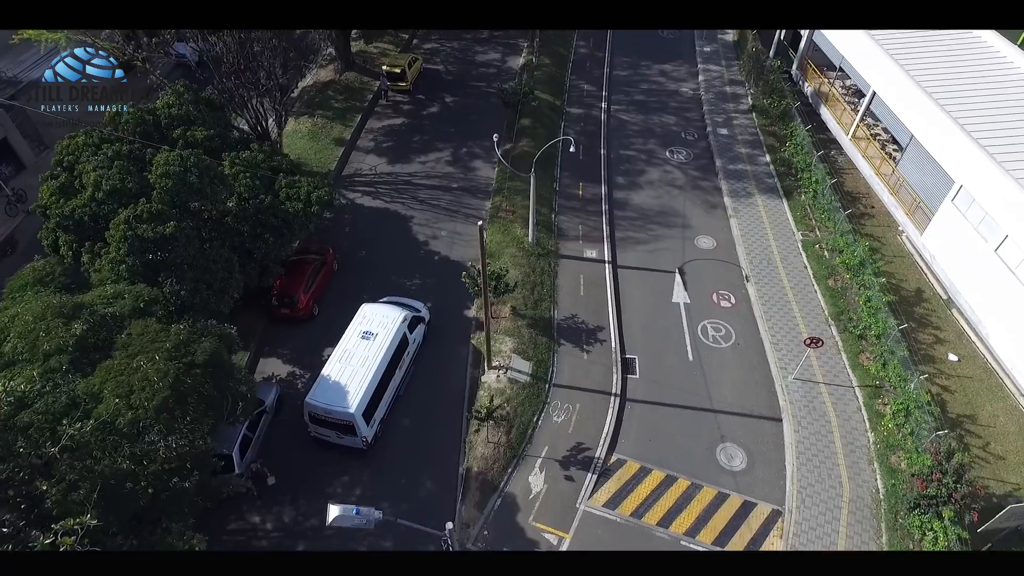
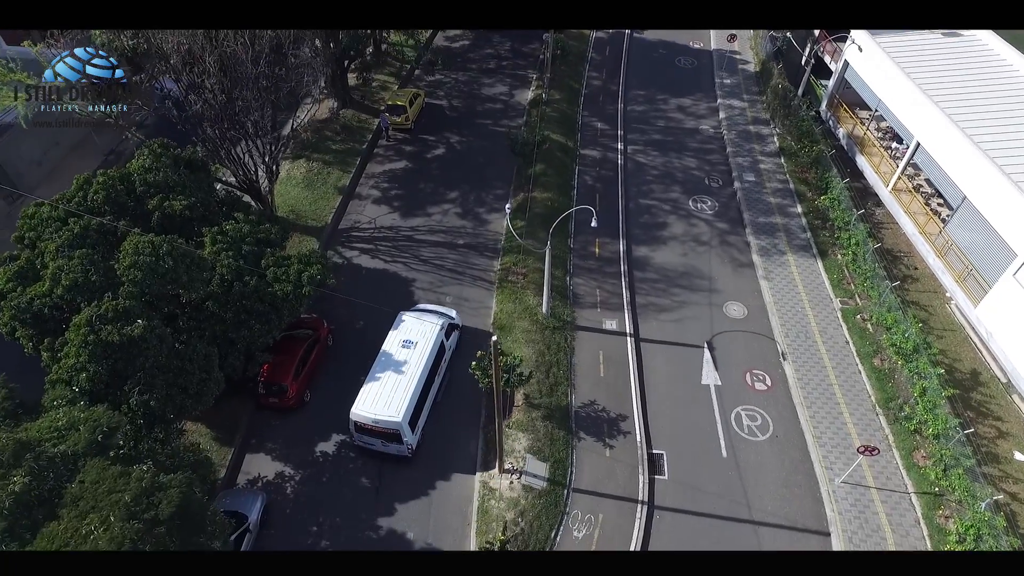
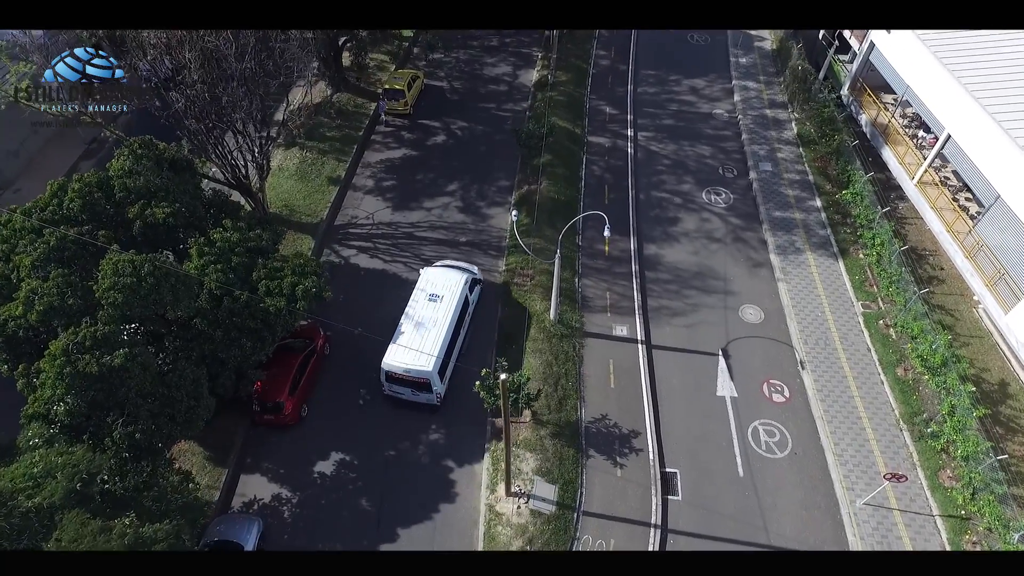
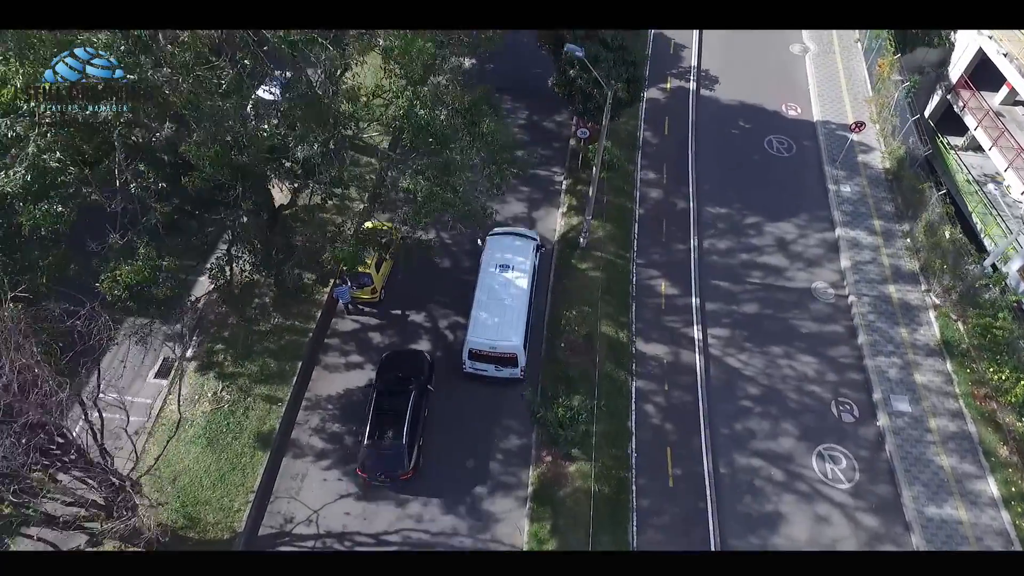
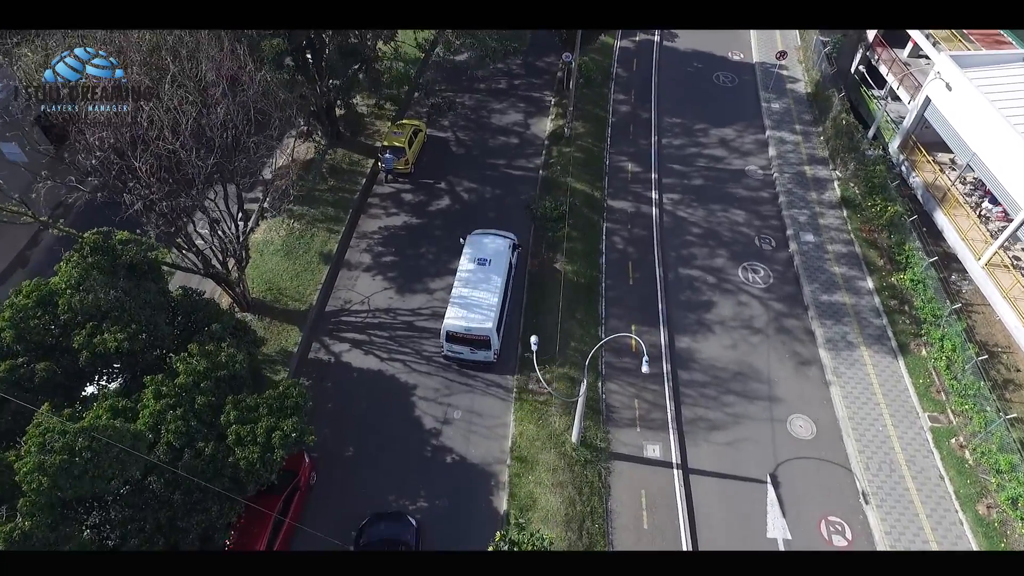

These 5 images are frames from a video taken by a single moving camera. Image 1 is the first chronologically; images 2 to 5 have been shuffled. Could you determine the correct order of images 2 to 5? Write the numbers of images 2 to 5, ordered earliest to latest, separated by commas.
2, 3, 5, 4
